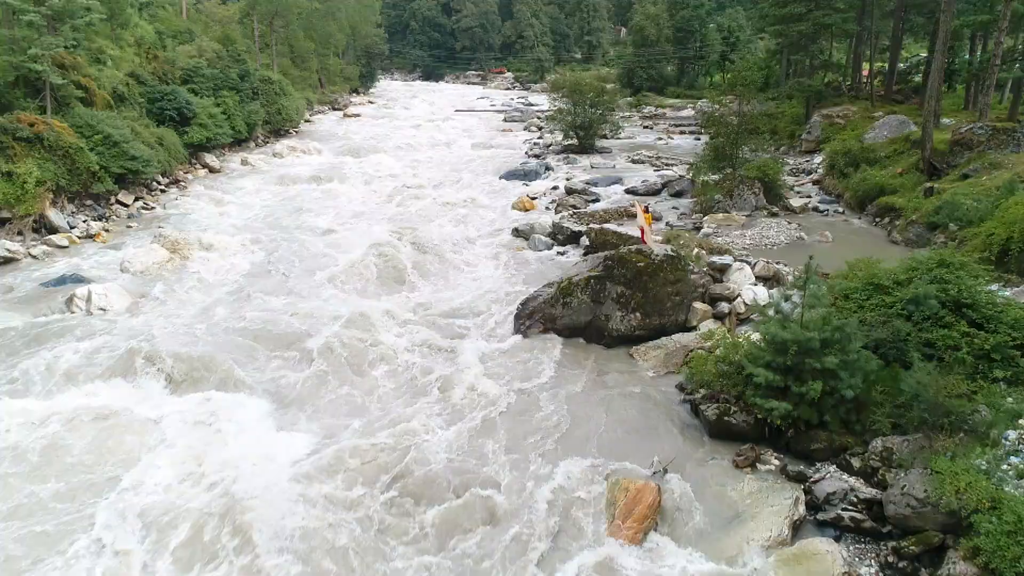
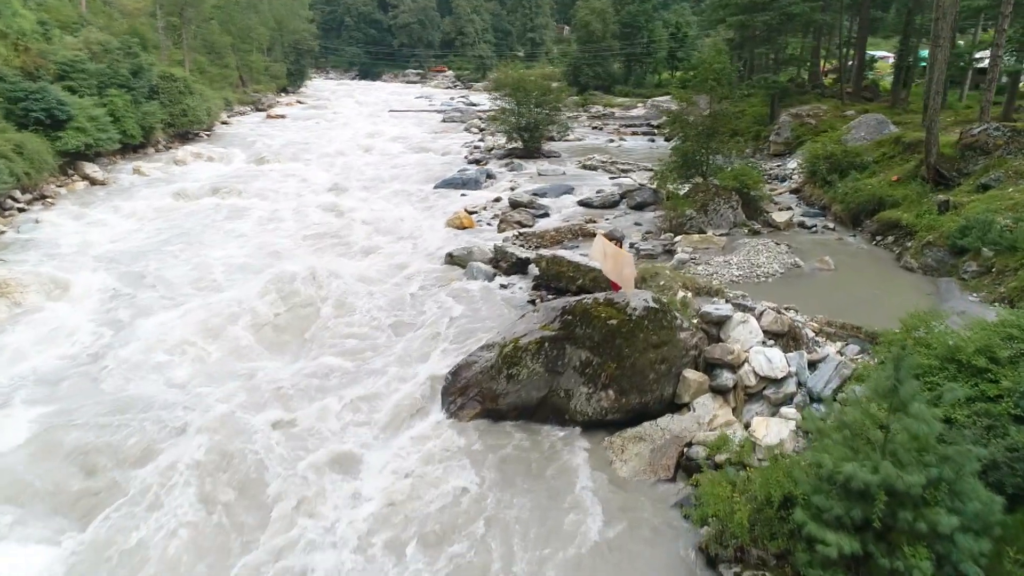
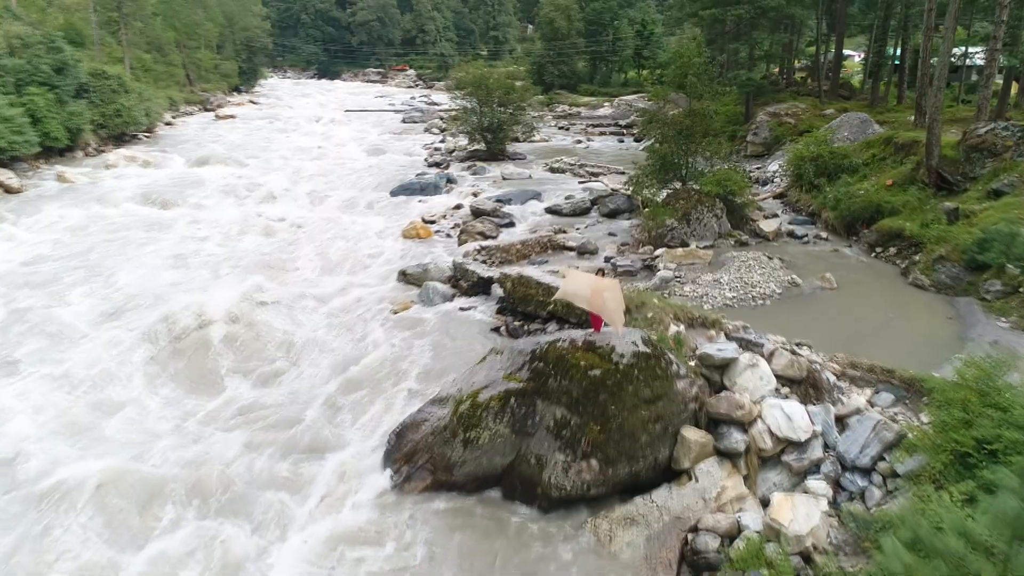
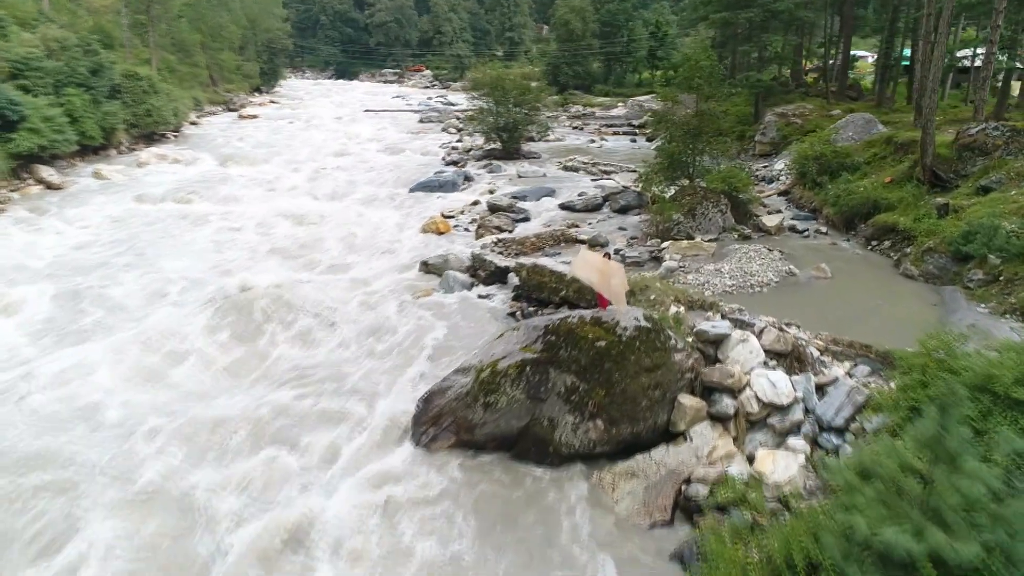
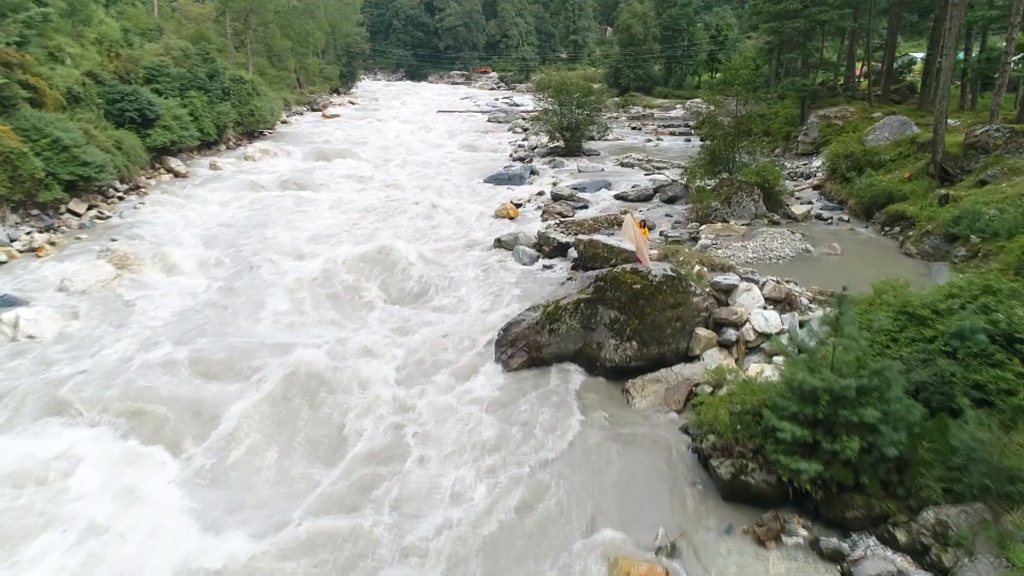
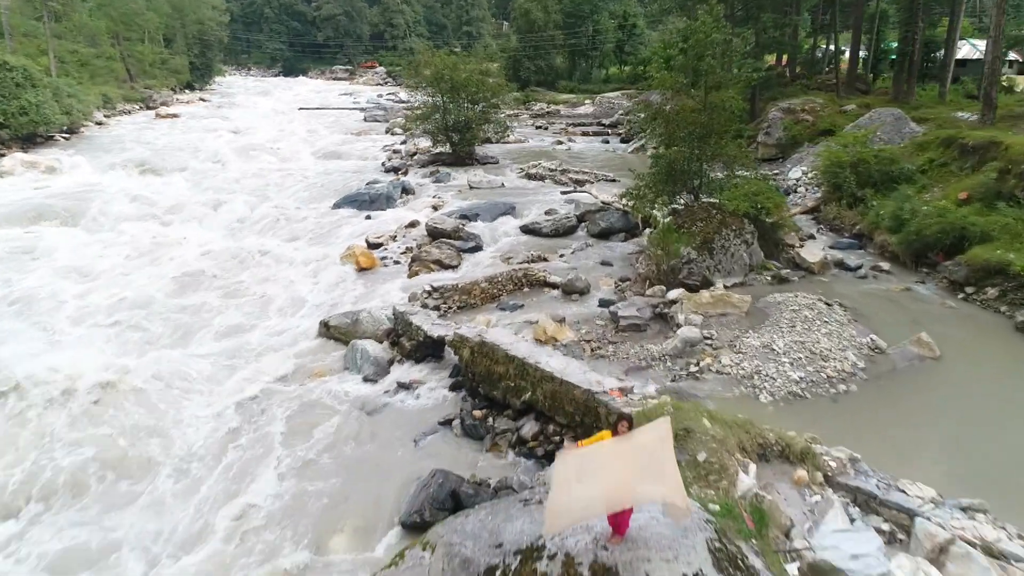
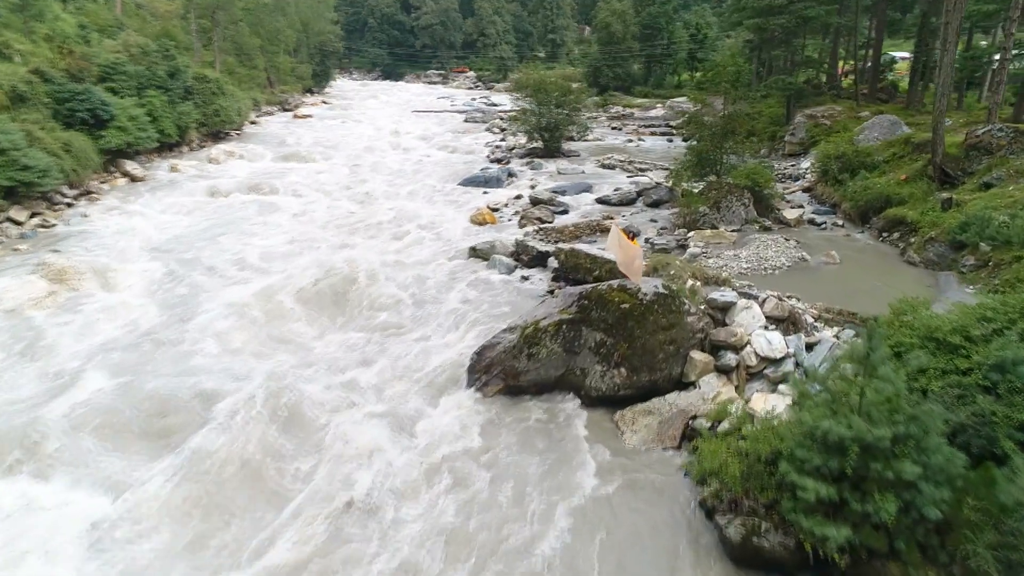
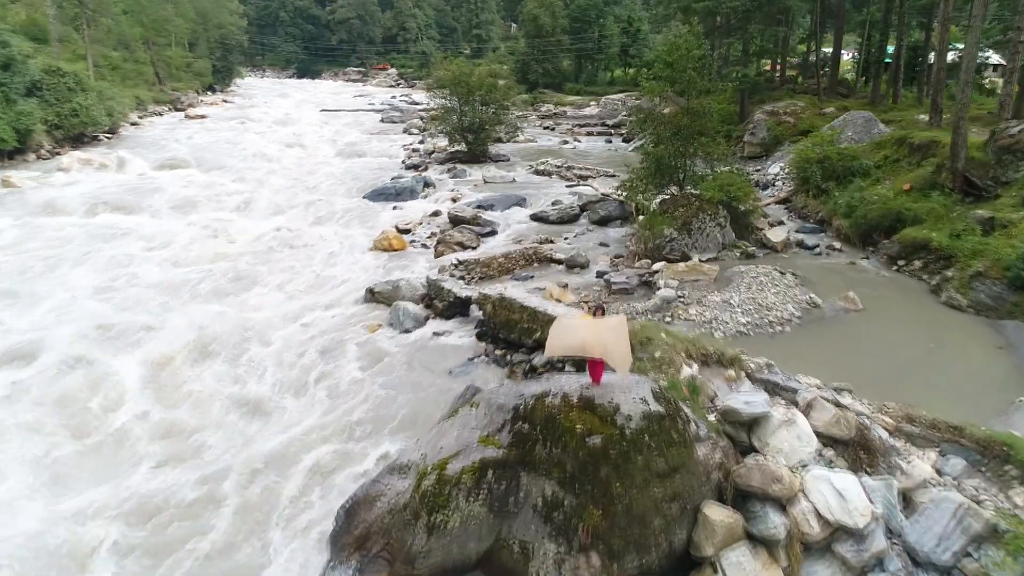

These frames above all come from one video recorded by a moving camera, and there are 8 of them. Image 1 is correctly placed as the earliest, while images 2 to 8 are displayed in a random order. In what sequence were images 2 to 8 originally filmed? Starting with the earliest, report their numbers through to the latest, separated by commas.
5, 7, 2, 4, 3, 8, 6
